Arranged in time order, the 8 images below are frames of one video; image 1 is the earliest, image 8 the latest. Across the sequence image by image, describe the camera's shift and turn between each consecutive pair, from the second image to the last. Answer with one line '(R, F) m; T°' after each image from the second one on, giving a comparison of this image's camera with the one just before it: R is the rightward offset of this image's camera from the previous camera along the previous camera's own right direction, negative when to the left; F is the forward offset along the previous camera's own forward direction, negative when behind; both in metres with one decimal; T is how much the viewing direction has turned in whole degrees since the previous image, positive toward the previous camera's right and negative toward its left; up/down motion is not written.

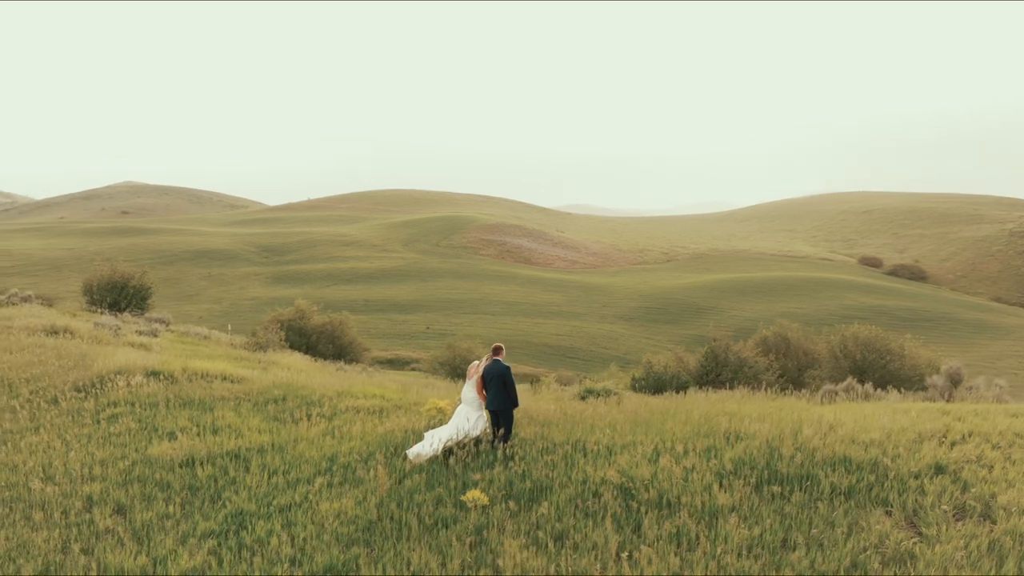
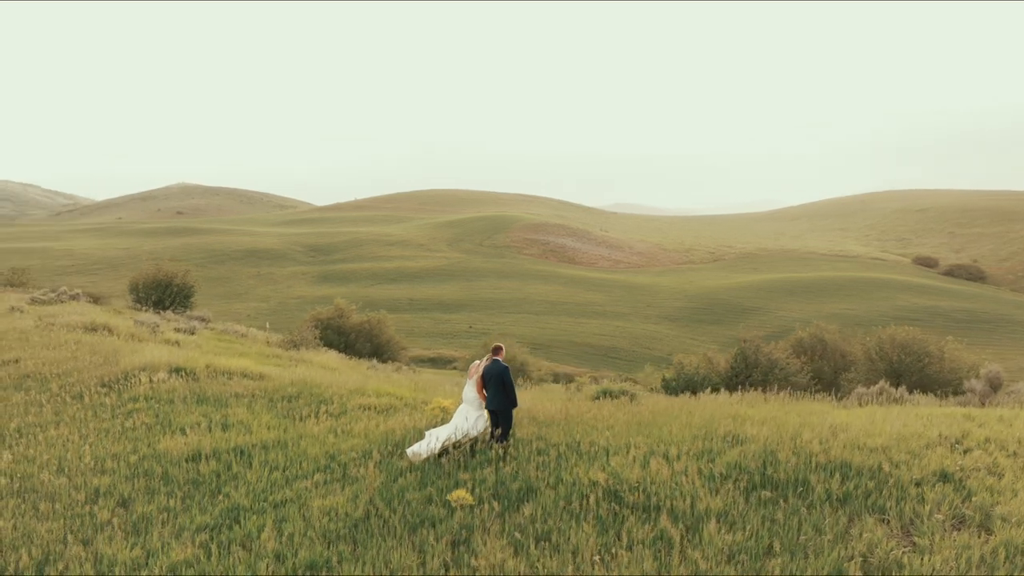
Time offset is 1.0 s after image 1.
(+0.4, 0.0) m; -2°
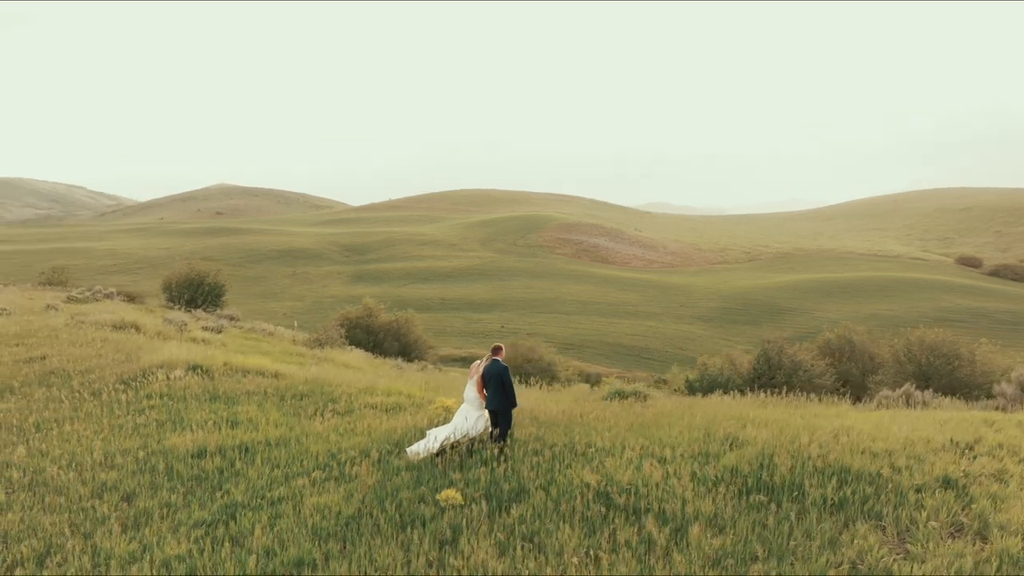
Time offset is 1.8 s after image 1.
(+0.3, 0.0) m; -2°
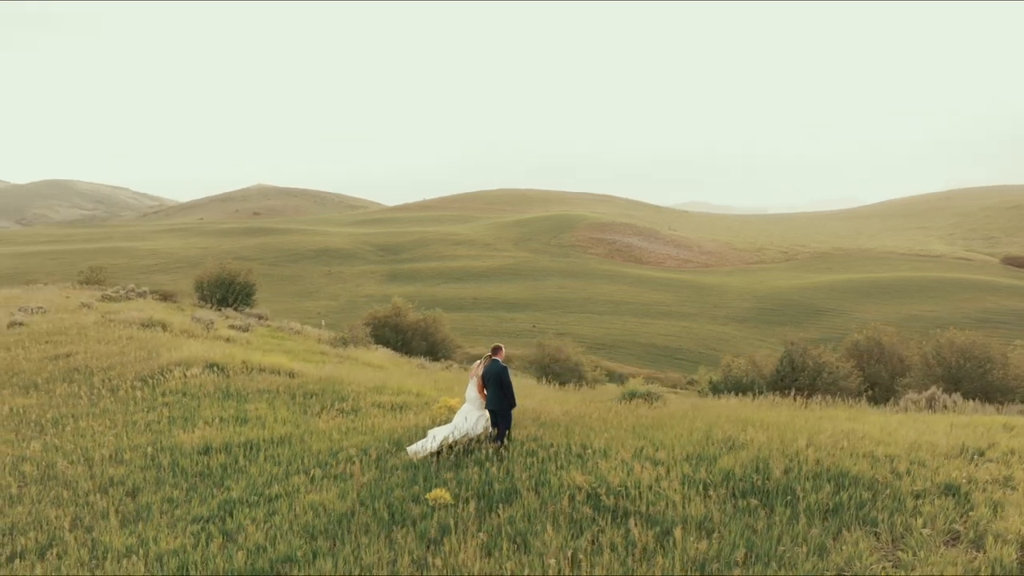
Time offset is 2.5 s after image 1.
(+0.3, 0.0) m; -2°
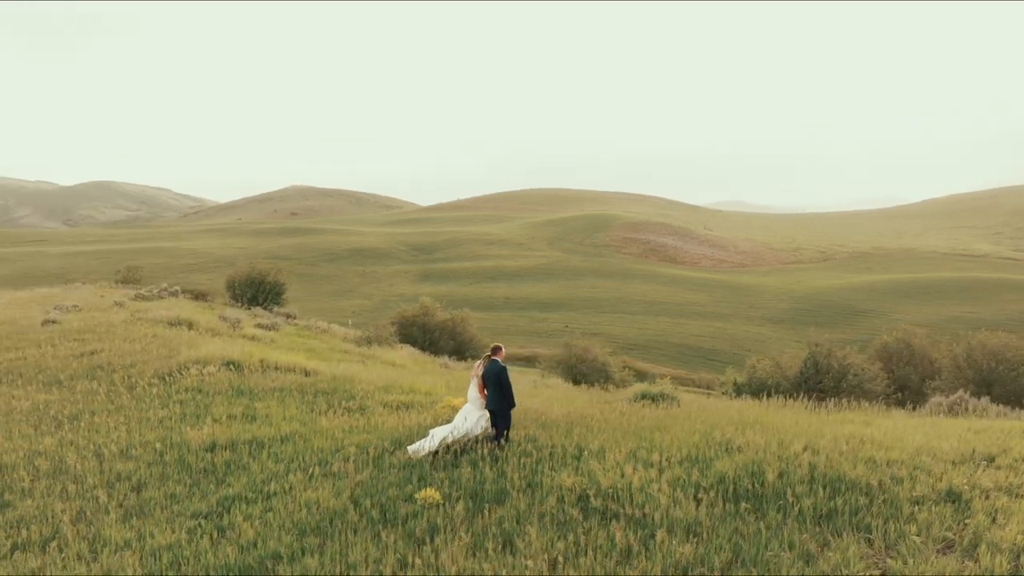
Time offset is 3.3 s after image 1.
(+0.3, 0.0) m; -2°
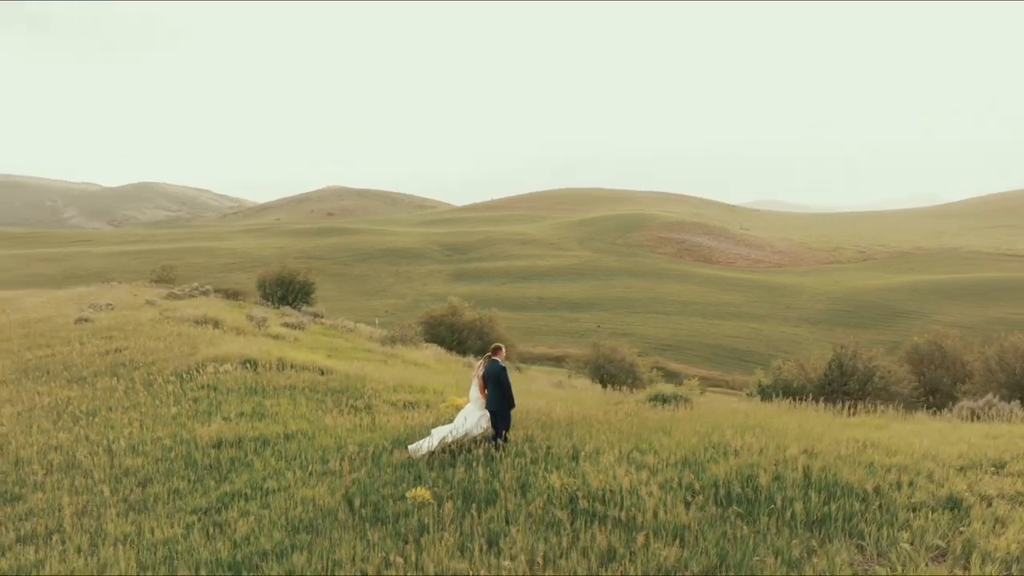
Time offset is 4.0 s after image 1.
(+0.3, 0.0) m; -2°
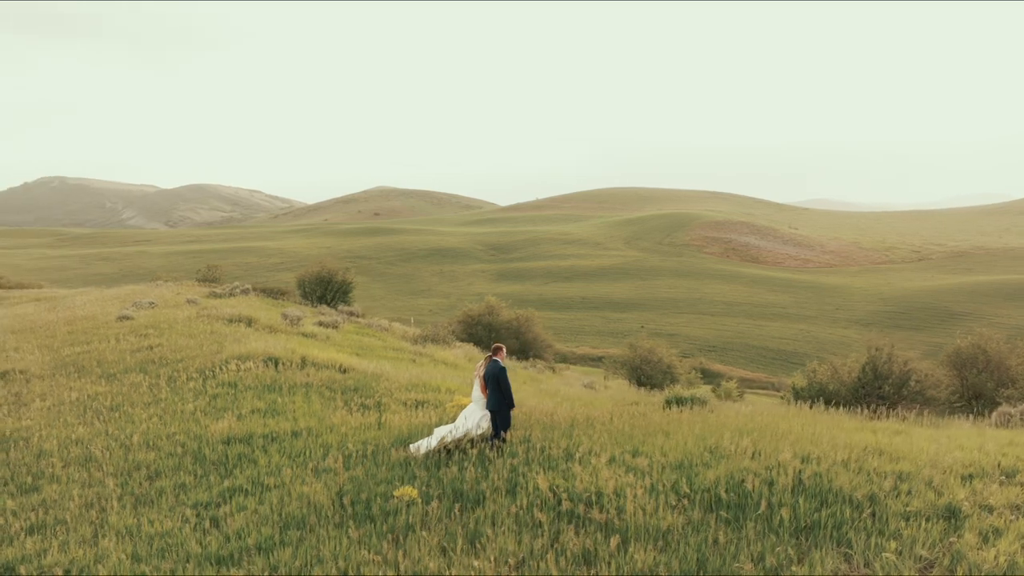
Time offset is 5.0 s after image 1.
(+0.4, 0.0) m; -3°
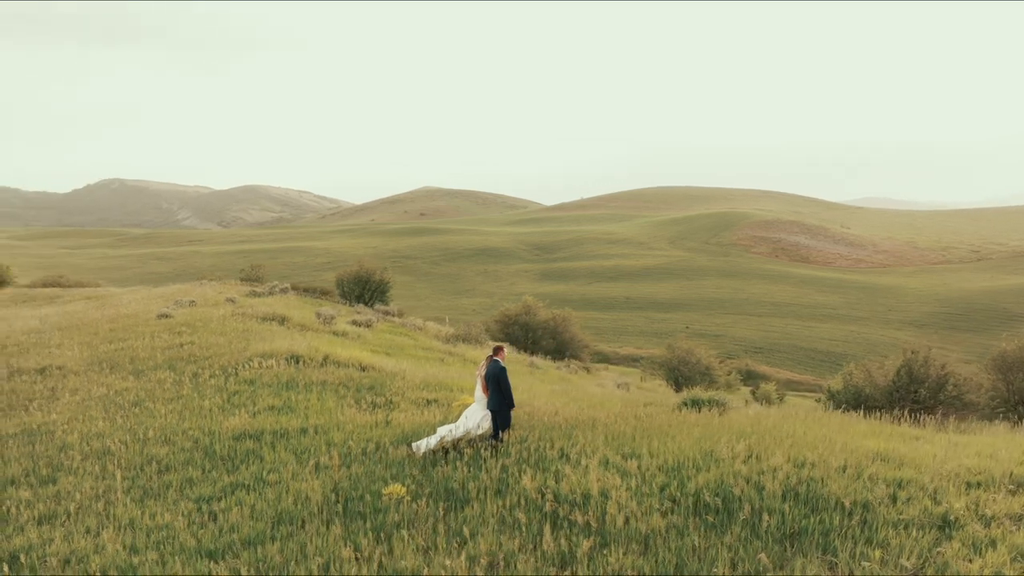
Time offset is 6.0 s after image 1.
(+0.4, 0.0) m; -3°
